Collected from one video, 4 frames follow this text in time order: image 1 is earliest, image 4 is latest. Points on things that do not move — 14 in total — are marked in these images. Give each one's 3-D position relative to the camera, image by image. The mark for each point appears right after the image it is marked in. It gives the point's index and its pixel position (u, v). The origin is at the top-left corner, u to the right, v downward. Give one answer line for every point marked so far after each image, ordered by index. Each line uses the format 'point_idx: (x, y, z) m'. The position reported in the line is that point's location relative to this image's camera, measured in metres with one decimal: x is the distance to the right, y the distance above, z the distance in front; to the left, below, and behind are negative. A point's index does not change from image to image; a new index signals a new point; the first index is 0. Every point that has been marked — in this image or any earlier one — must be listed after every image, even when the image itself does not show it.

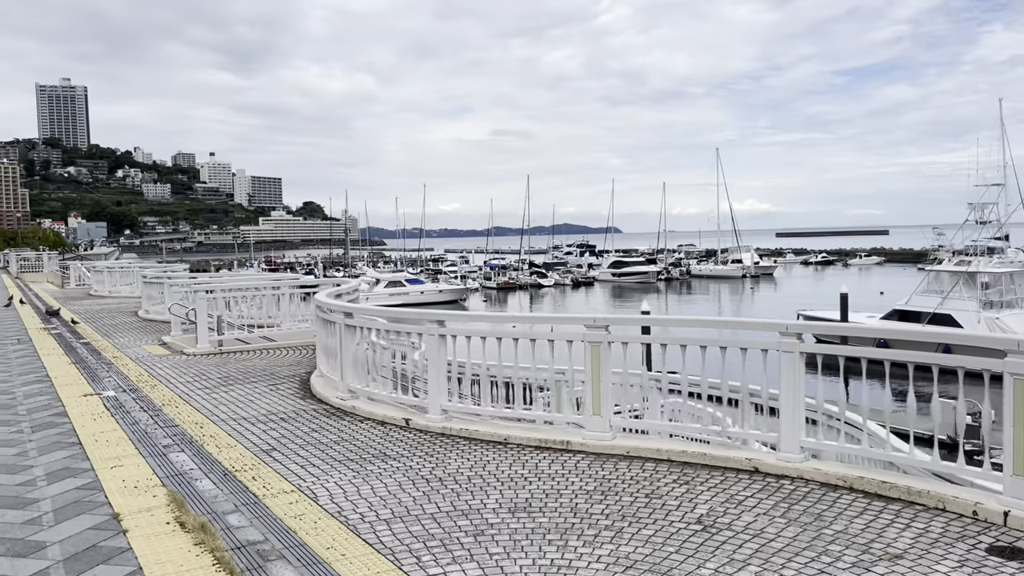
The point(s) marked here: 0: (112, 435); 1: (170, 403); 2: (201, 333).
0: (-2.7, -1.0, +5.7) m
1: (-3.3, -1.1, +8.2) m
2: (-4.6, -0.7, +12.7) m
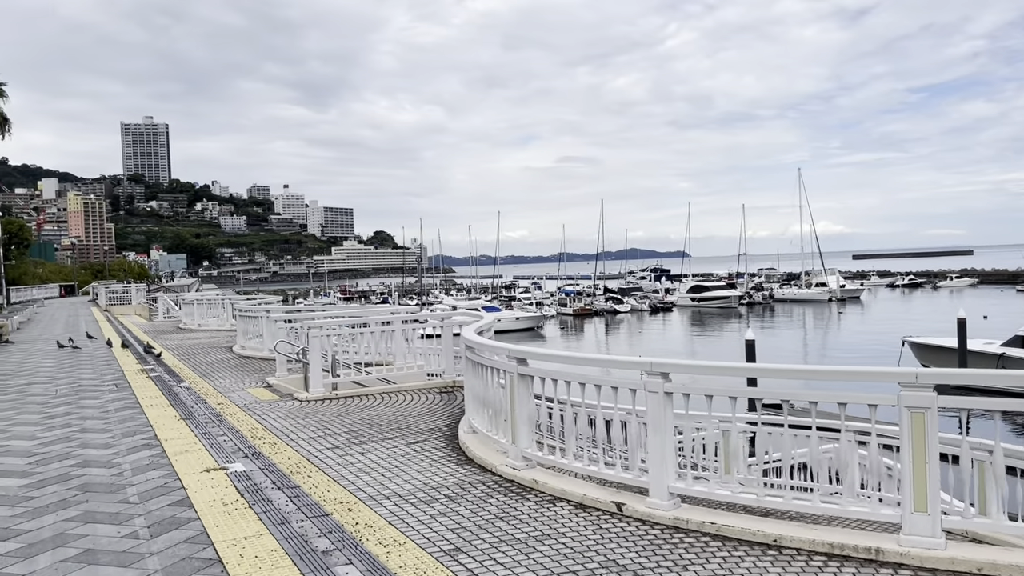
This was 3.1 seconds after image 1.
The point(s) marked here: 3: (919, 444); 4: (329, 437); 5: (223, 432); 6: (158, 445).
0: (-1.2, -1.2, +4.1) m
1: (-1.6, -1.4, +6.6) m
2: (-2.6, -1.1, +11.2) m
3: (+2.1, -0.8, +4.4) m
4: (-1.8, -1.5, +8.4) m
5: (-2.7, -1.3, +7.9) m
6: (-2.9, -1.3, +6.9) m
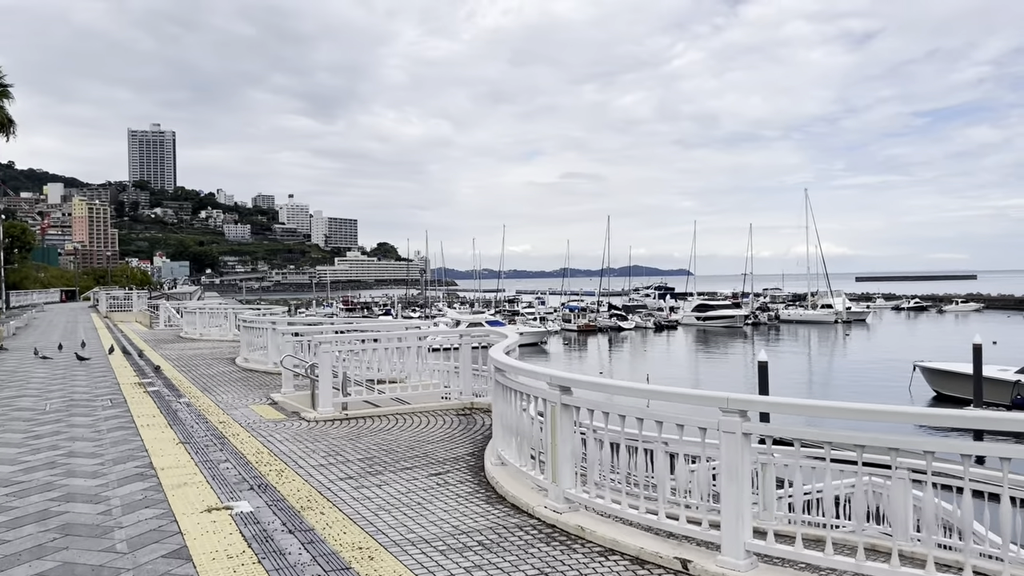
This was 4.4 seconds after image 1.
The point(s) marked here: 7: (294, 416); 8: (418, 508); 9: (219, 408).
0: (-1.0, -1.3, +3.4) m
1: (-1.4, -1.5, +5.9) m
2: (-2.3, -1.3, +10.5) m
3: (+2.4, -1.0, +3.6) m
4: (-1.6, -1.6, +7.6) m
5: (-2.4, -1.4, +7.2) m
6: (-2.6, -1.3, +6.1) m
7: (-2.7, -1.6, +10.5) m
8: (-0.7, -1.6, +6.2) m
9: (-3.7, -1.5, +10.6) m
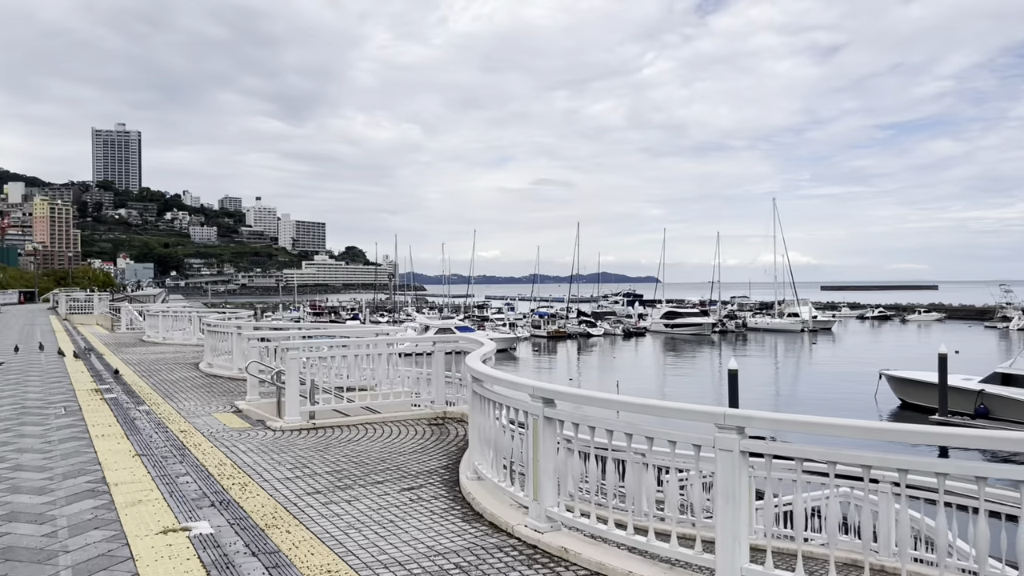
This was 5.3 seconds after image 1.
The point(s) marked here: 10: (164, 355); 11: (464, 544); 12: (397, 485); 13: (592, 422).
0: (-1.0, -1.3, +3.0) m
1: (-1.5, -1.6, +5.5) m
2: (-2.6, -1.3, +10.1) m
3: (+2.3, -1.0, +3.4) m
4: (-1.8, -1.6, +7.3) m
5: (-2.6, -1.5, +6.8) m
6: (-2.7, -1.3, +5.7) m
7: (-3.0, -1.6, +10.1) m
8: (-0.9, -1.6, +5.8) m
9: (-4.0, -1.5, +10.2) m
10: (-7.9, -1.5, +19.4) m
11: (-0.4, -1.6, +5.4) m
12: (-1.0, -1.6, +7.1) m
13: (+0.5, -0.8, +5.2) m
